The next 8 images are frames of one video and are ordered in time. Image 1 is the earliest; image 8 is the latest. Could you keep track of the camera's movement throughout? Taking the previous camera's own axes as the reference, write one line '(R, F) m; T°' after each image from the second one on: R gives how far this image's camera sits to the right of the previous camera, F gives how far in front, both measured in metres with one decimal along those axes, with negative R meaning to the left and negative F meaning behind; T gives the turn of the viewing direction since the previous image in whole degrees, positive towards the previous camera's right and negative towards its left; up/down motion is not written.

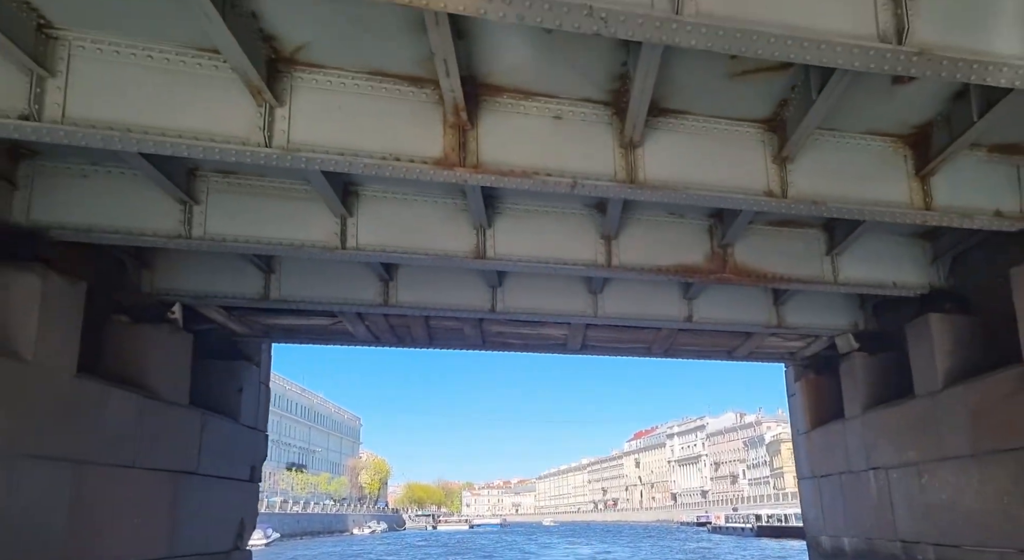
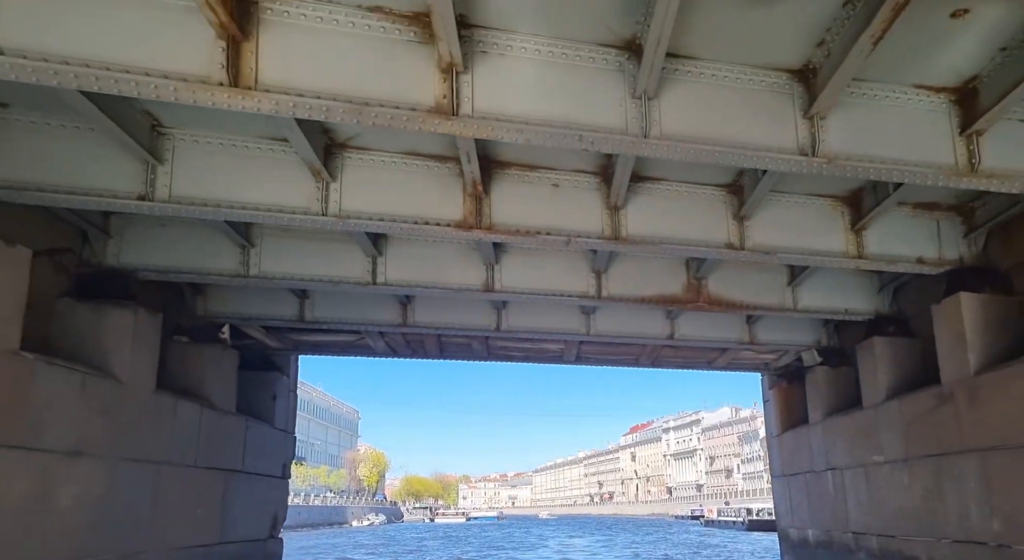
(-0.1, -1.6) m; 0°
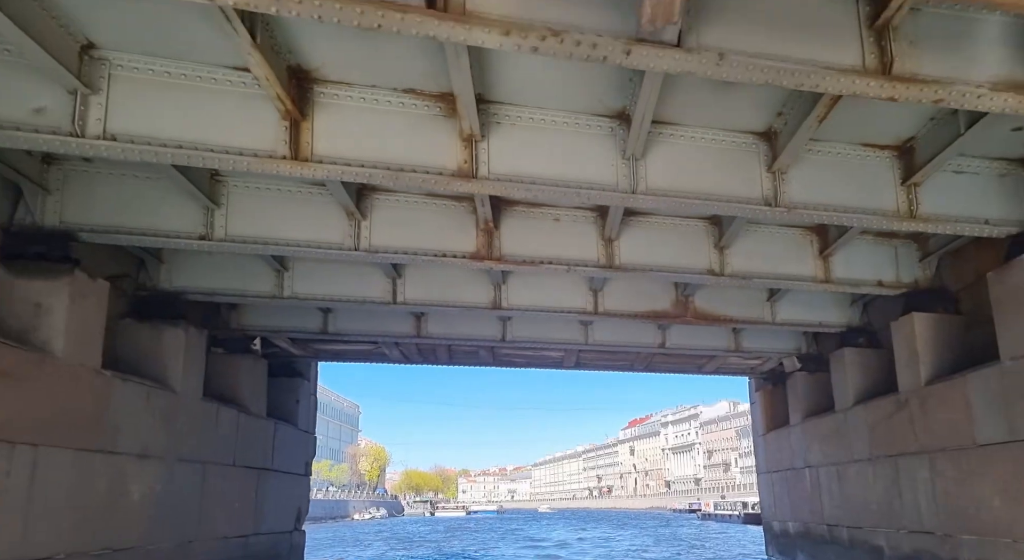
(-0.1, -1.2) m; 0°
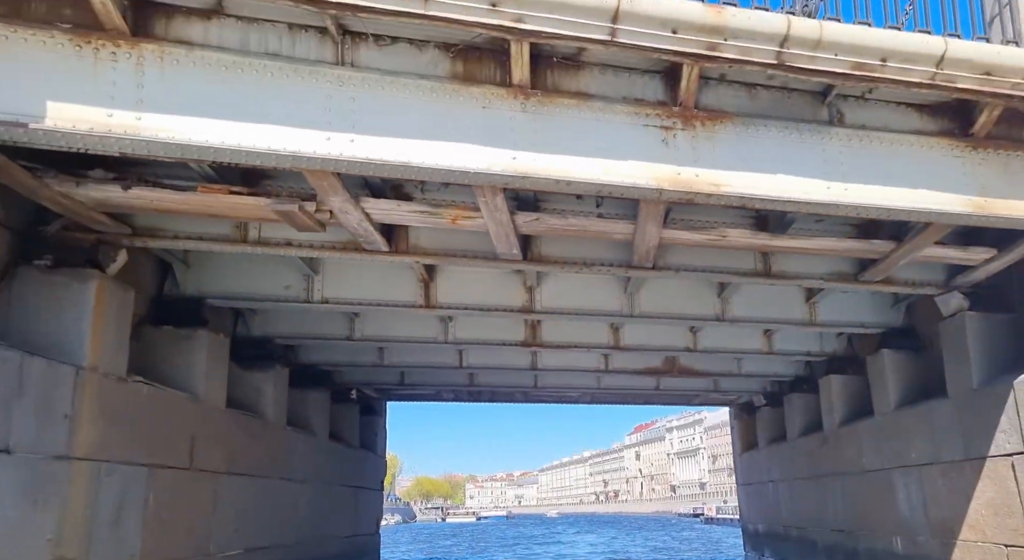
(-0.6, -4.5) m; 0°
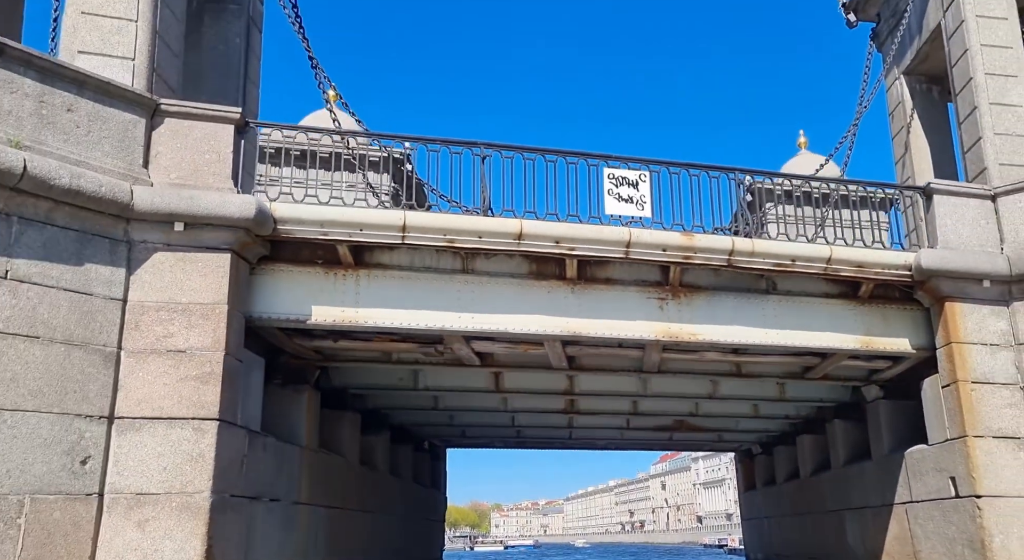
(-0.4, -4.5) m; -2°
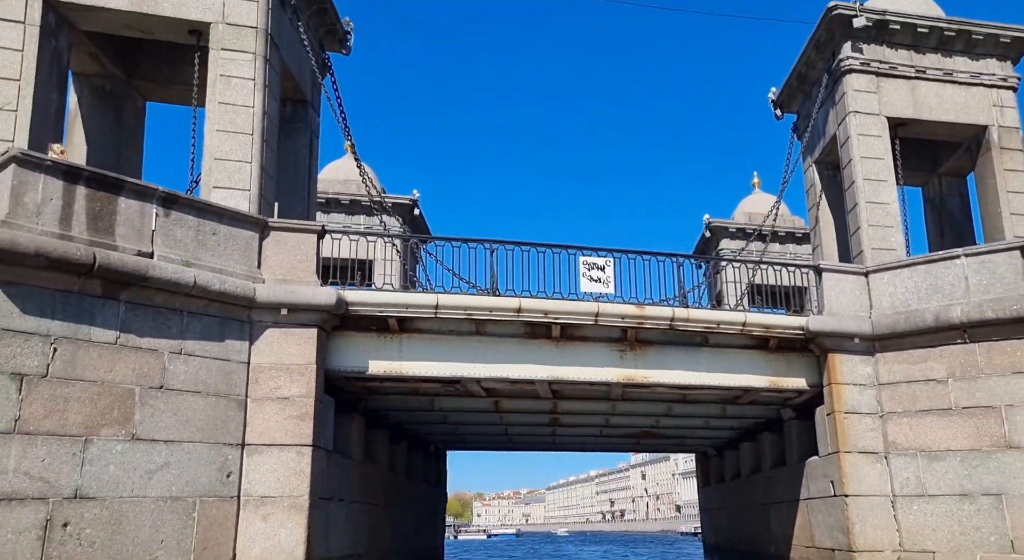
(-0.3, -4.1) m; +1°
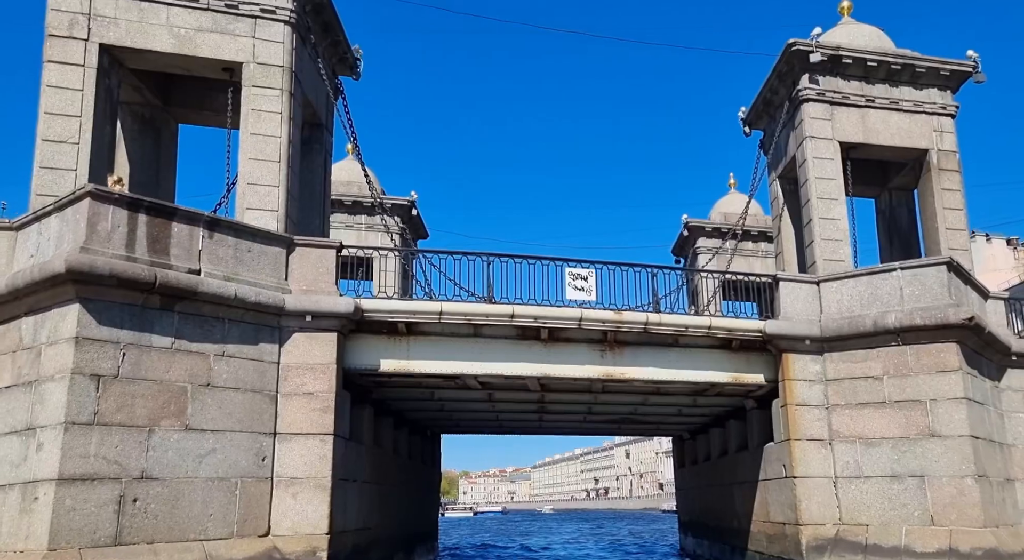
(-0.1, -2.1) m; +1°
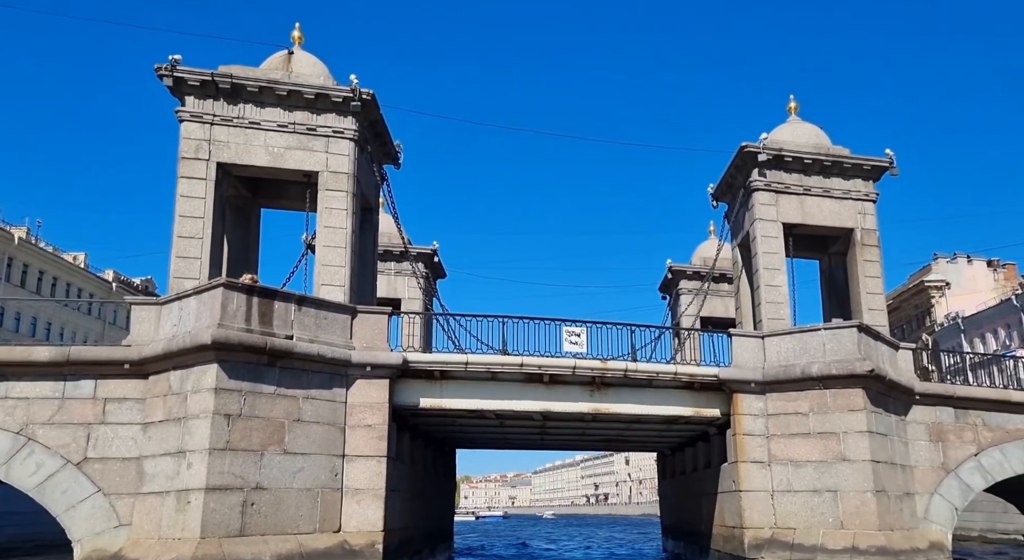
(-0.2, -4.9) m; 0°
